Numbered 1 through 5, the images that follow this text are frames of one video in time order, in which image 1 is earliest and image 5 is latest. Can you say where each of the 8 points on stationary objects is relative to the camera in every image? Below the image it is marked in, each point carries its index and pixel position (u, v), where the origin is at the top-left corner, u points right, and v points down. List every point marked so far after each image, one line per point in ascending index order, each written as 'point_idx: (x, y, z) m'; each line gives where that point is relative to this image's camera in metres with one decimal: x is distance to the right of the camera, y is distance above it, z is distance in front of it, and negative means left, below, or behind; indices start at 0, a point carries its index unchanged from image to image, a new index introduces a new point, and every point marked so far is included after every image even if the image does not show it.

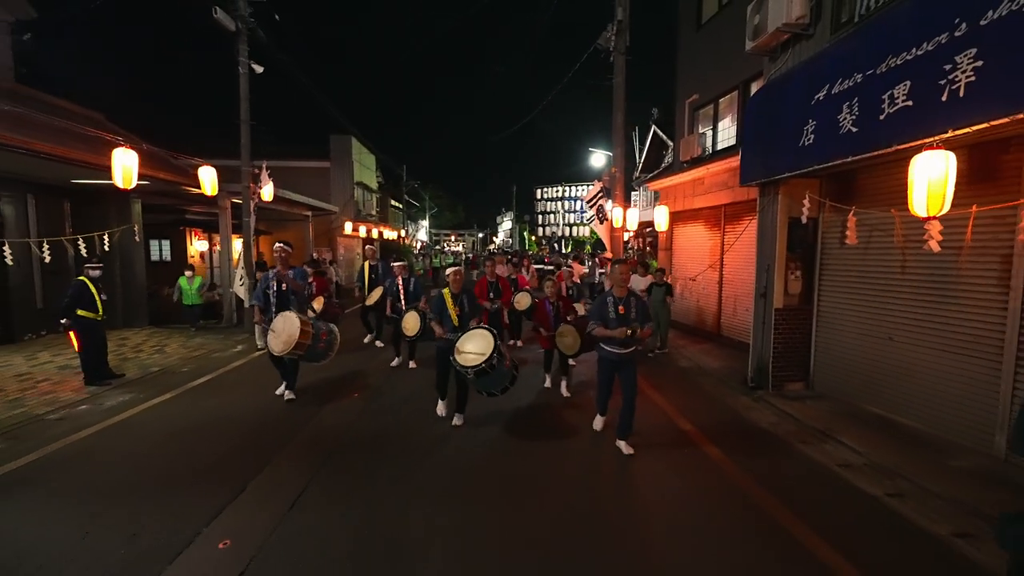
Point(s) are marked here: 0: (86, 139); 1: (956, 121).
0: (-8.2, +2.9, +9.1) m
1: (+4.1, +1.6, +4.4) m
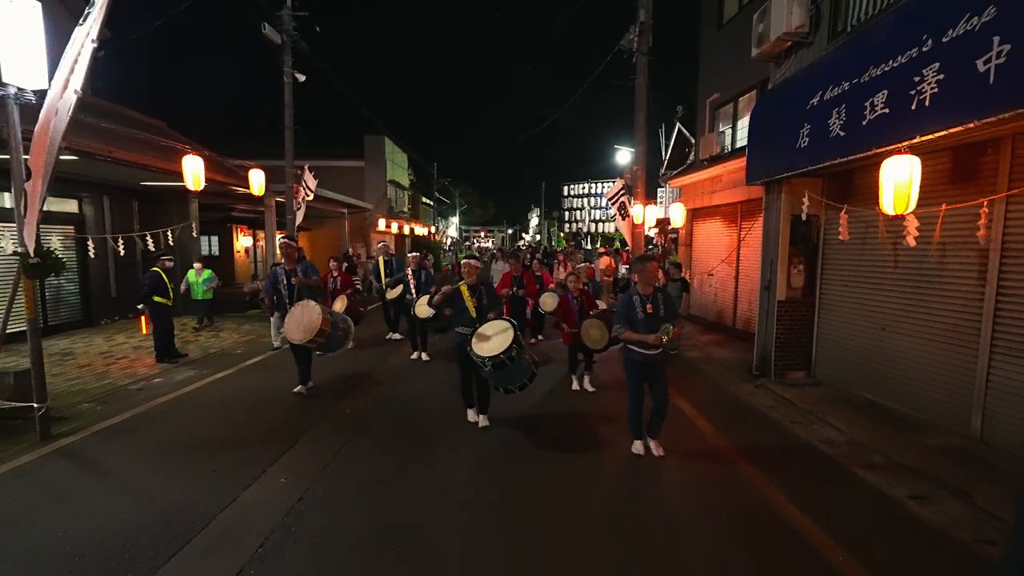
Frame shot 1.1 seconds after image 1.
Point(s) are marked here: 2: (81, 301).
0: (-7.8, +3.1, +10.3) m
1: (+4.2, +1.7, +4.9) m
2: (-10.6, -0.3, +11.6) m
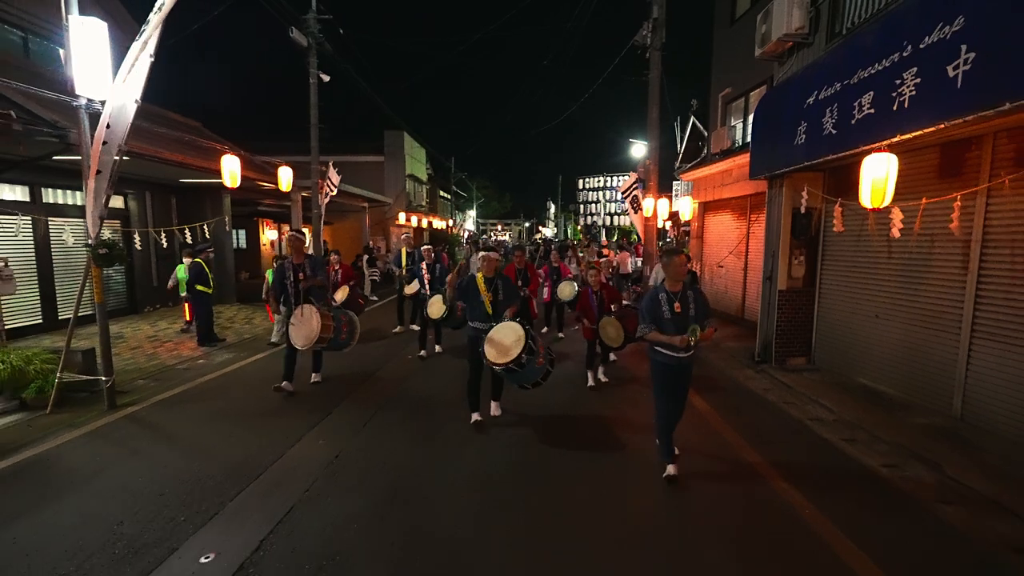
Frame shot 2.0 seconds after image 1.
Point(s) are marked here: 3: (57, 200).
0: (-7.5, +3.3, +11.1) m
1: (+4.3, +1.8, +5.3) m
2: (-10.2, -0.1, +12.6) m
3: (-9.6, +1.9, +9.9) m
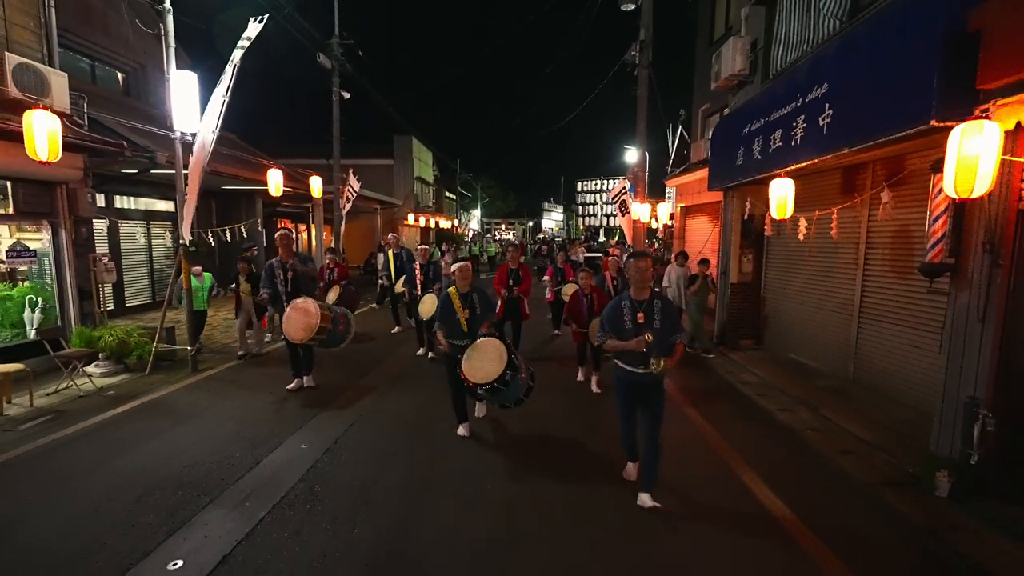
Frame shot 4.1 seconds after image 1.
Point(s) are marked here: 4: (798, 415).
0: (-7.5, +3.5, +12.9) m
1: (+4.2, +1.9, +7.1) m
2: (-10.3, +0.2, +14.5) m
3: (-9.7, +2.1, +11.8) m
4: (+4.0, -1.8, +6.6) m
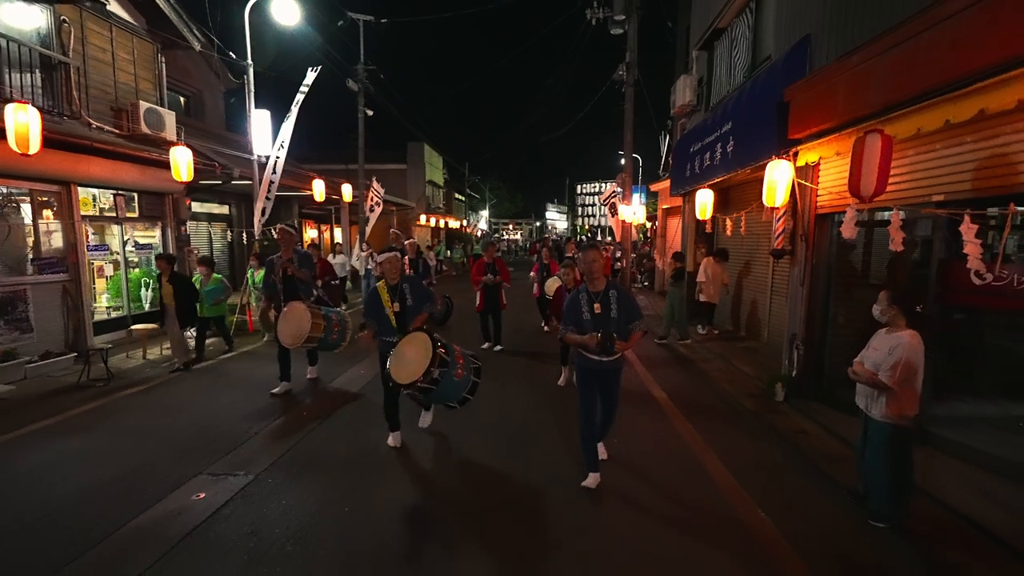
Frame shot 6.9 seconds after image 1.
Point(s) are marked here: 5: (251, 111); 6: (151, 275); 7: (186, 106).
0: (-7.5, +3.9, +15.6) m
1: (+4.1, +2.3, +9.5) m
2: (-10.3, +0.5, +17.2) m
3: (-9.7, +2.4, +14.5) m
4: (+3.9, -1.5, +9.1) m
5: (-5.8, +3.9, +10.4) m
6: (-8.1, +0.3, +10.7) m
7: (-11.8, +6.6, +17.1) m
